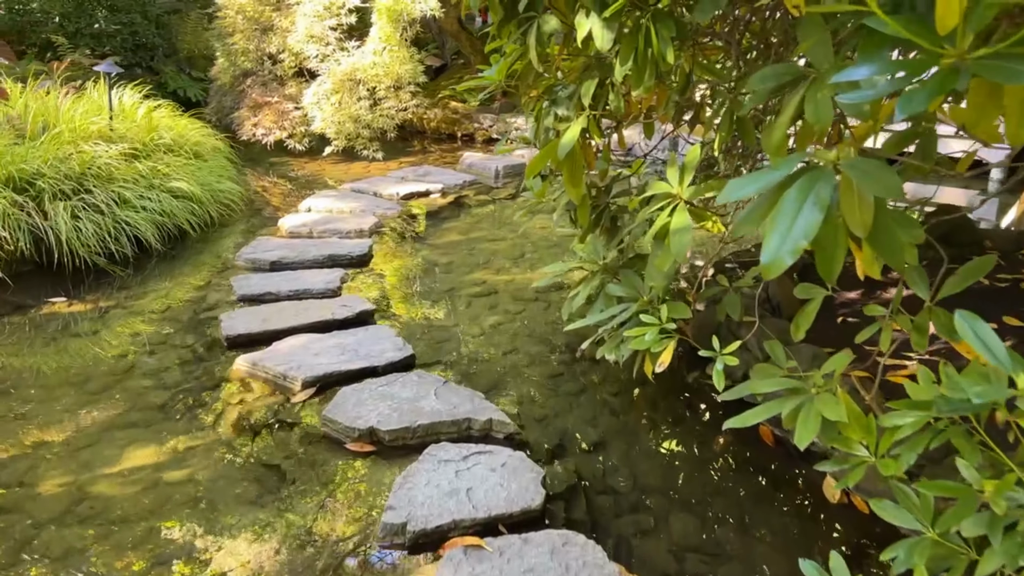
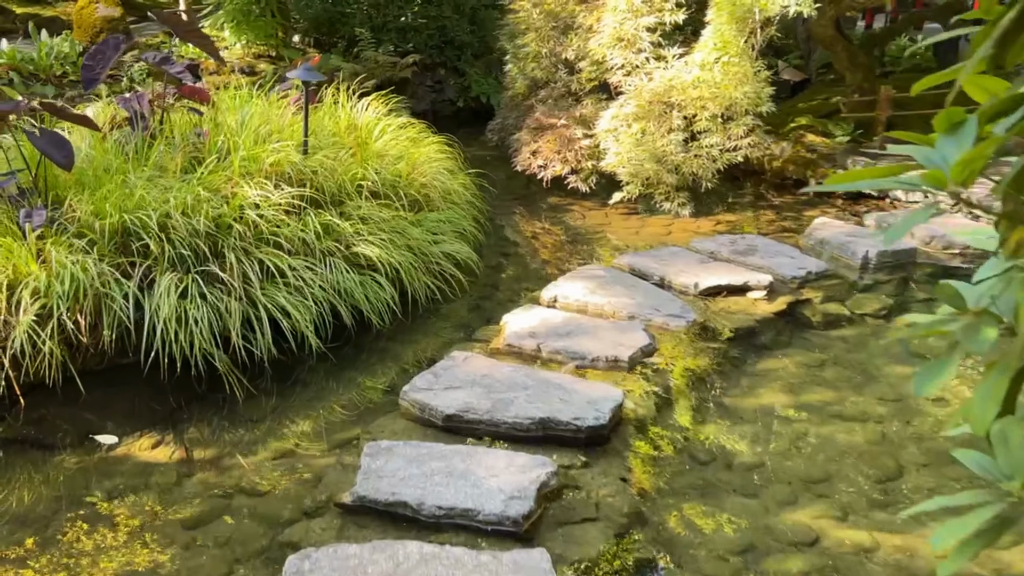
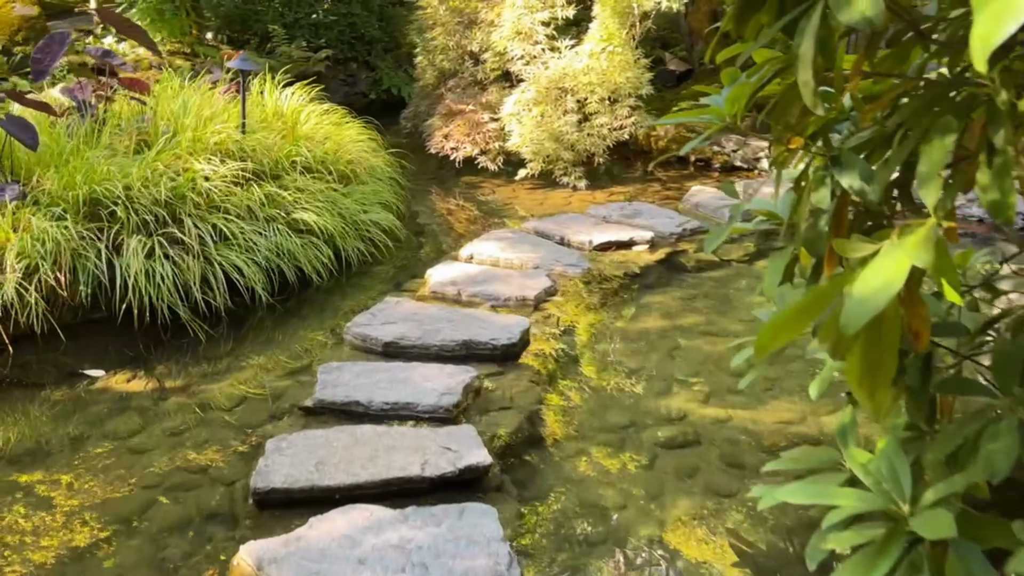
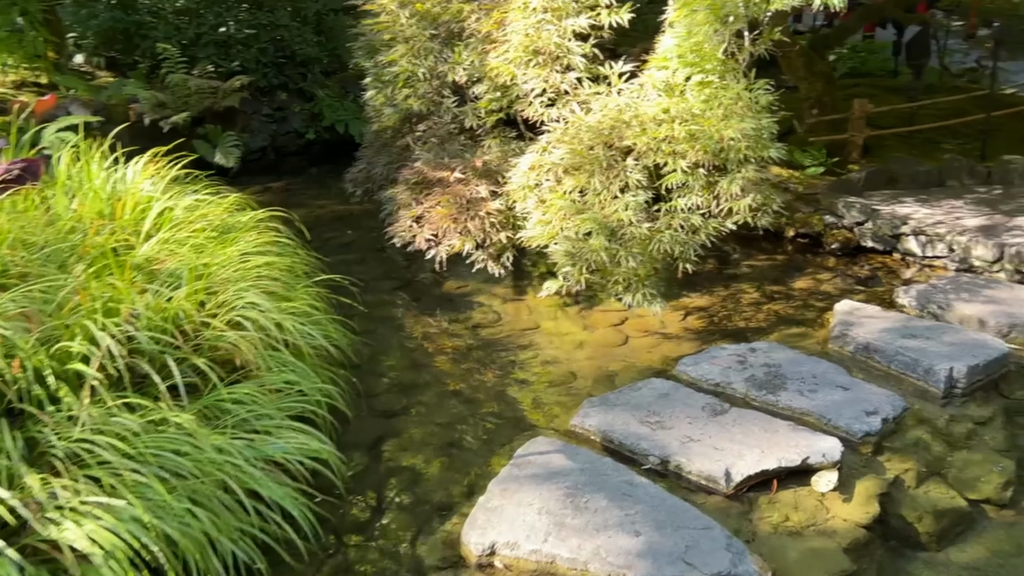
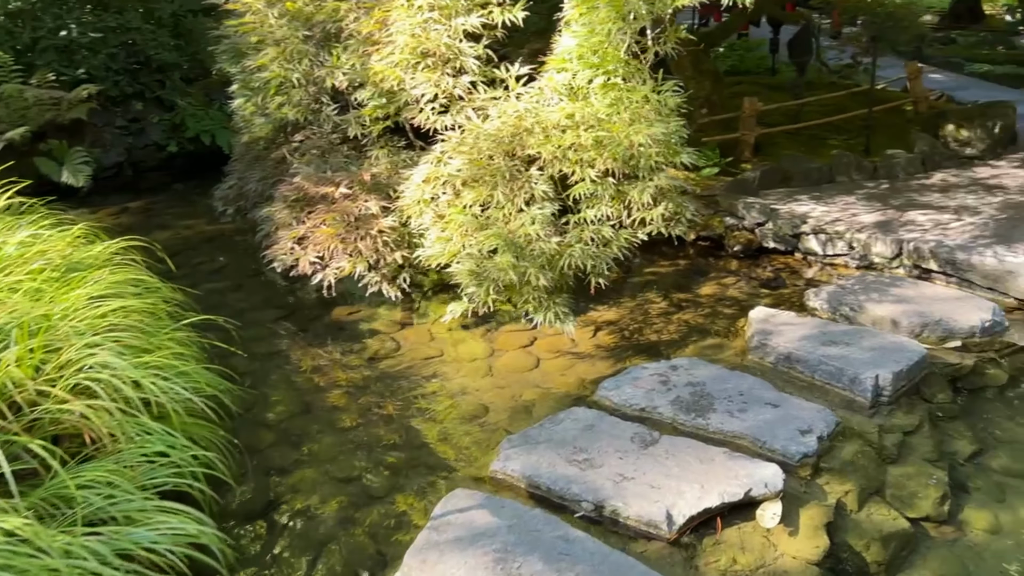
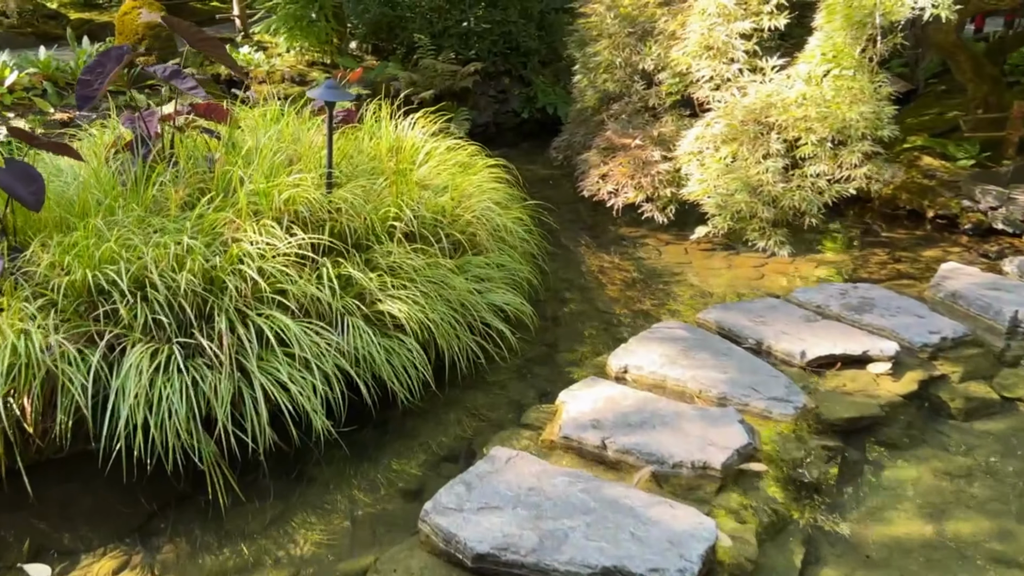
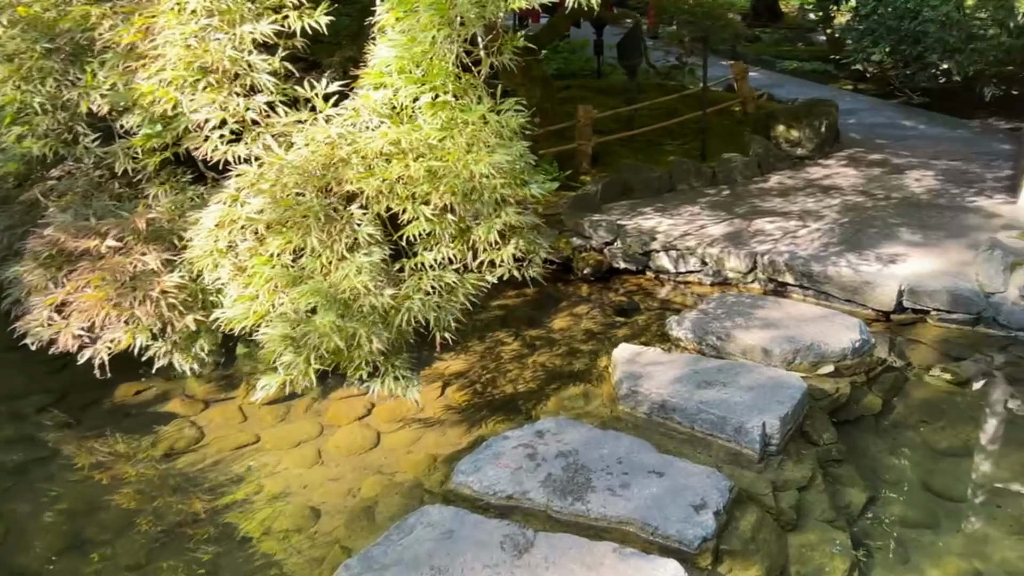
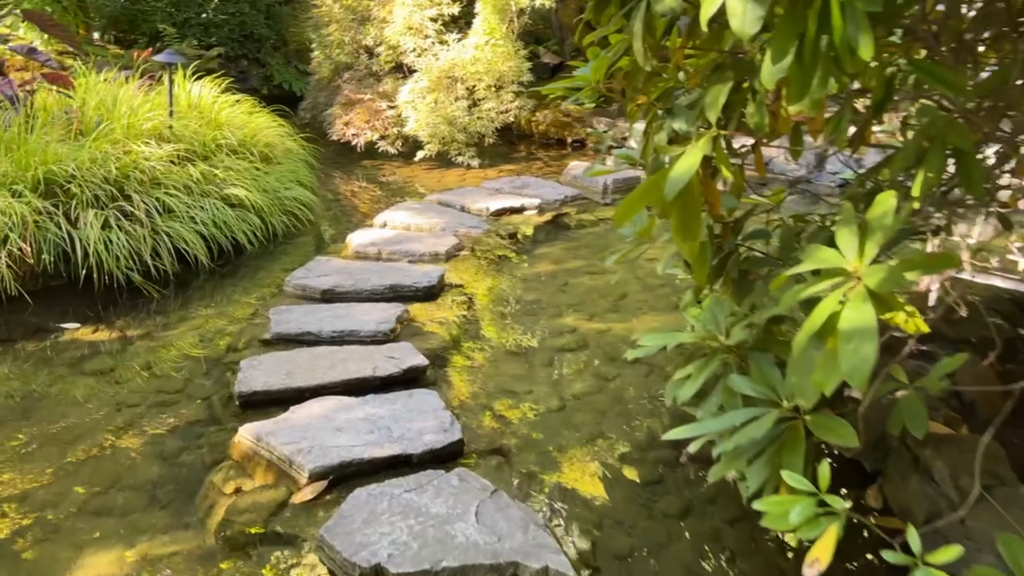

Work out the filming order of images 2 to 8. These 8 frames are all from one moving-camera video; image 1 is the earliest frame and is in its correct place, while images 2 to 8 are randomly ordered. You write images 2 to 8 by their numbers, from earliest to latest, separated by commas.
8, 3, 2, 6, 4, 5, 7
